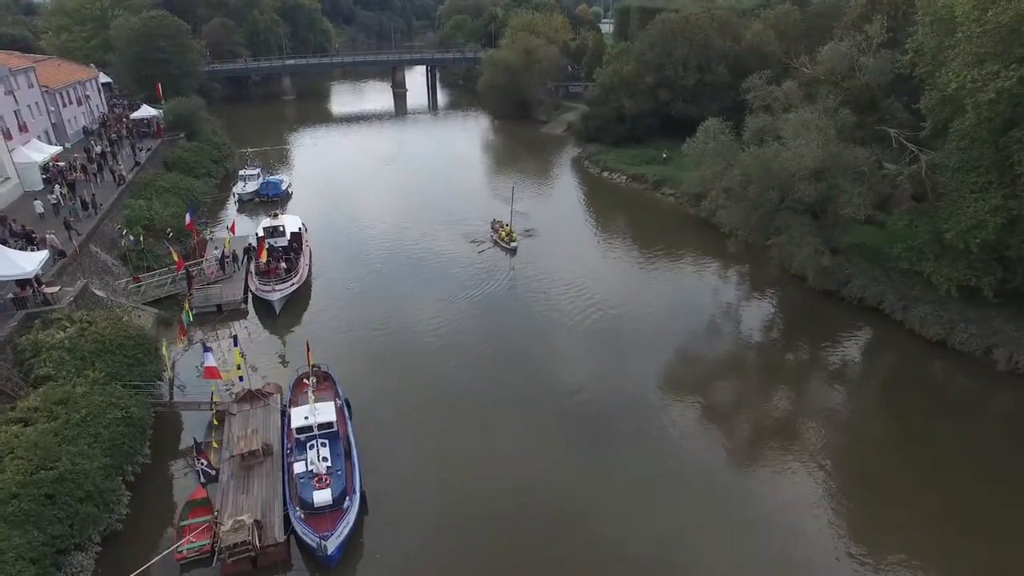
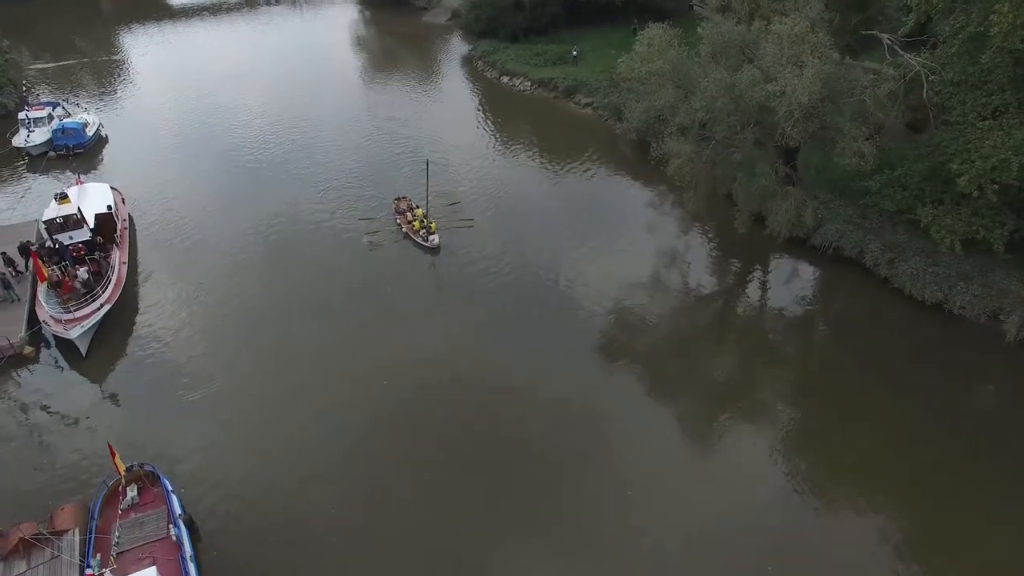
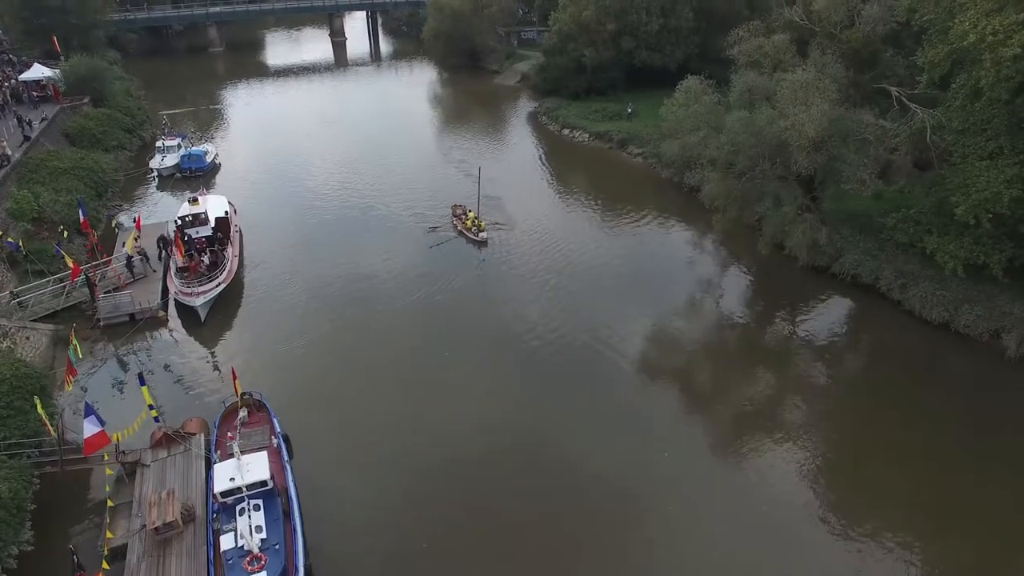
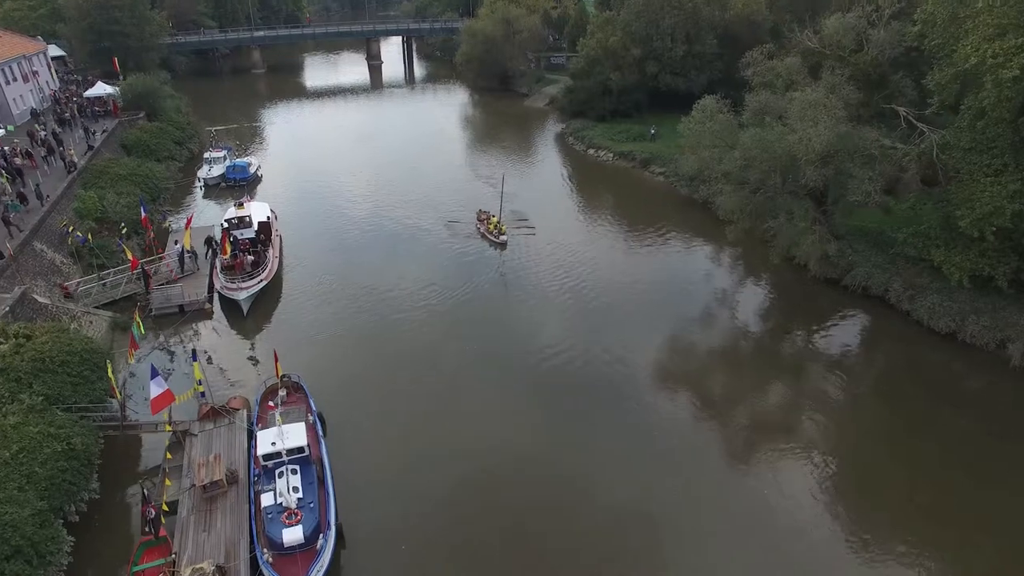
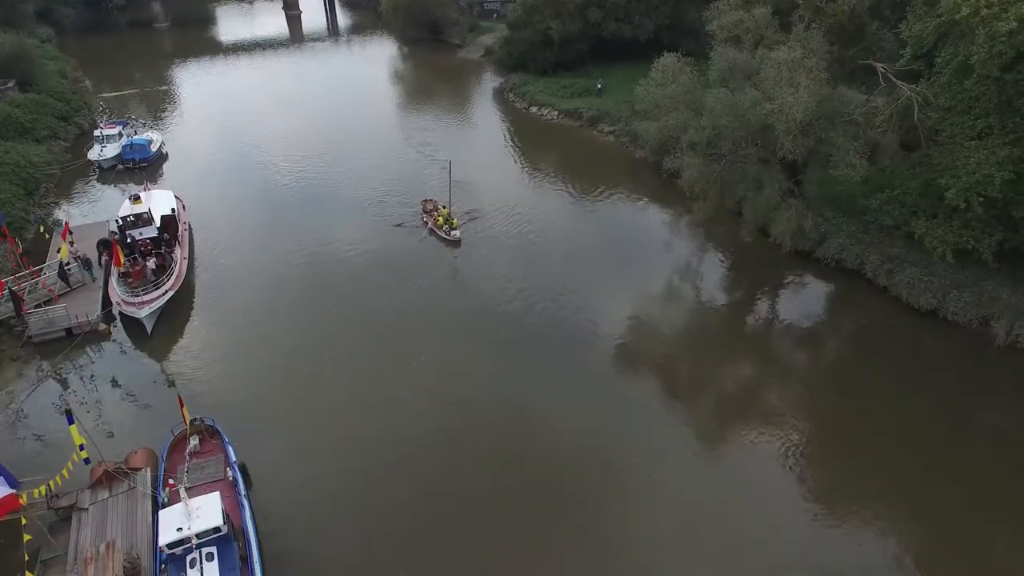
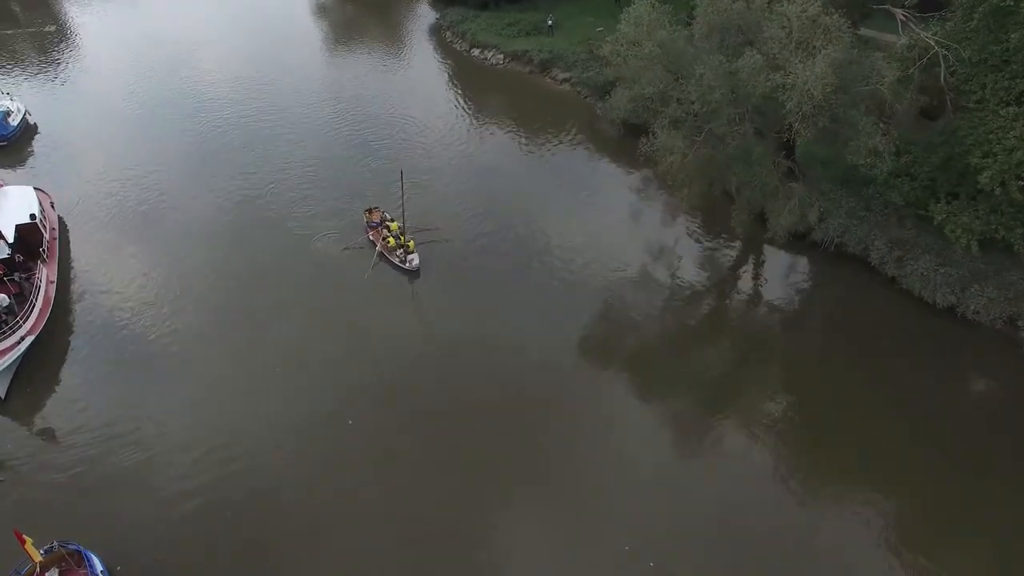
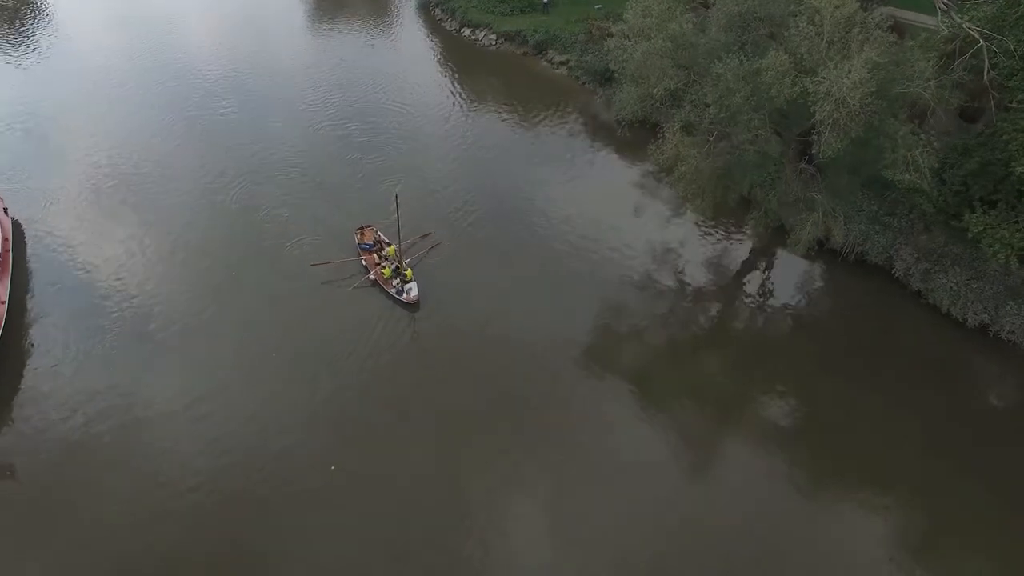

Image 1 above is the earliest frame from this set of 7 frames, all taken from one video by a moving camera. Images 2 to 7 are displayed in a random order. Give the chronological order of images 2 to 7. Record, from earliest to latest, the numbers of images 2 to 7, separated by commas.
4, 3, 5, 2, 6, 7
